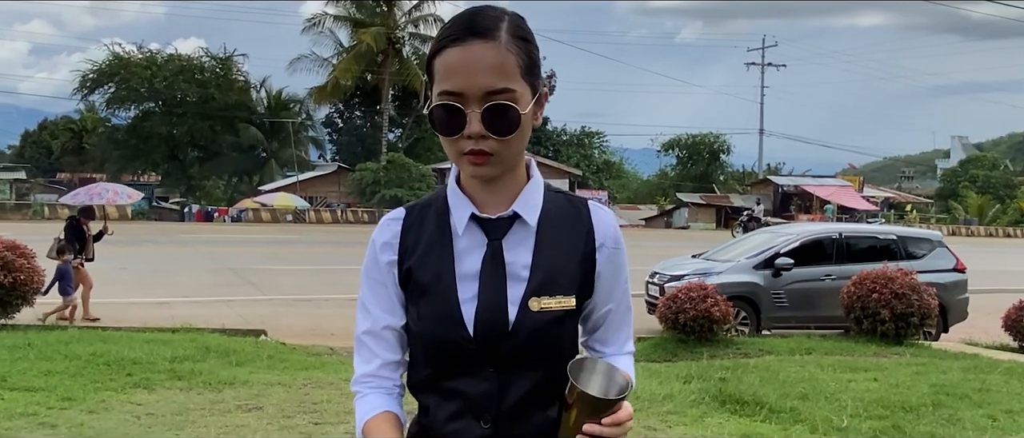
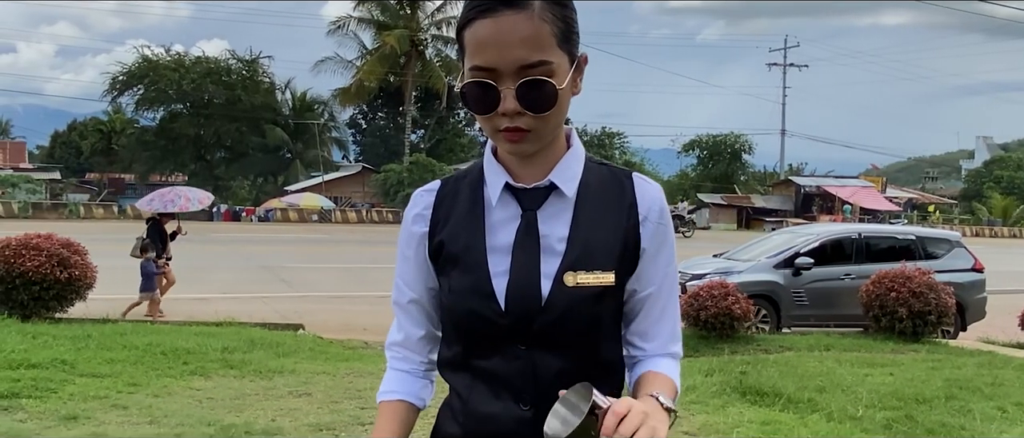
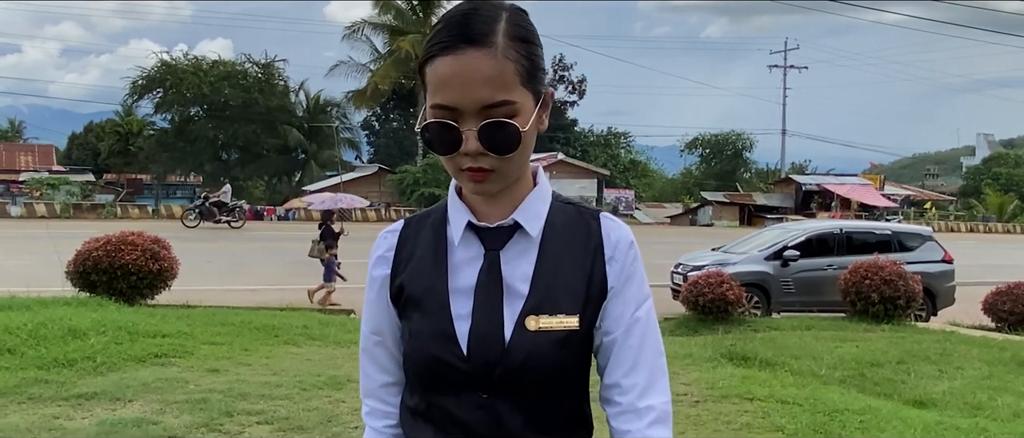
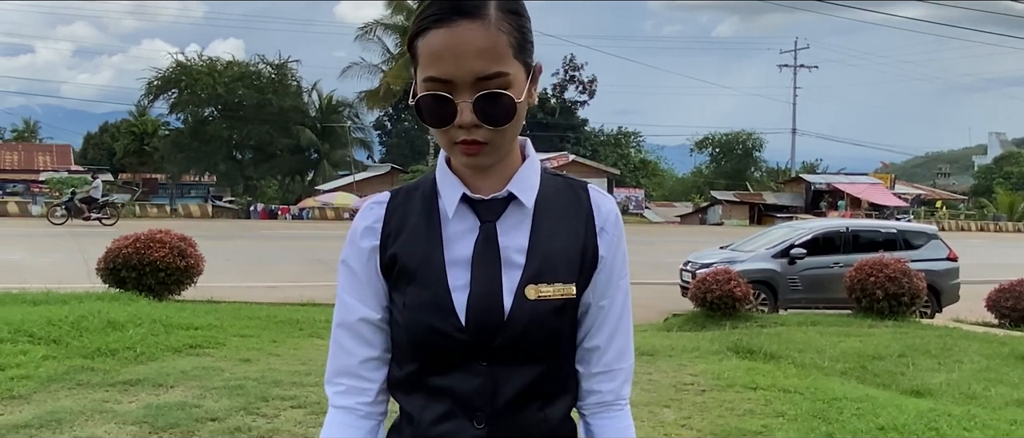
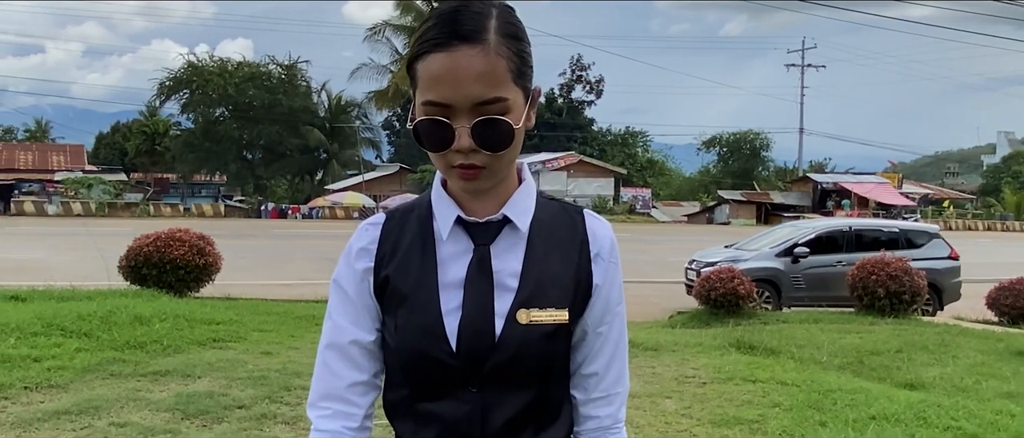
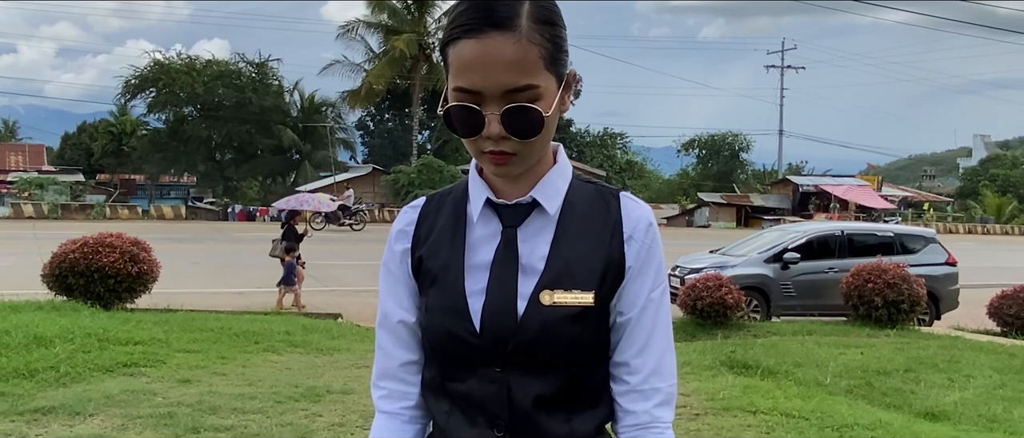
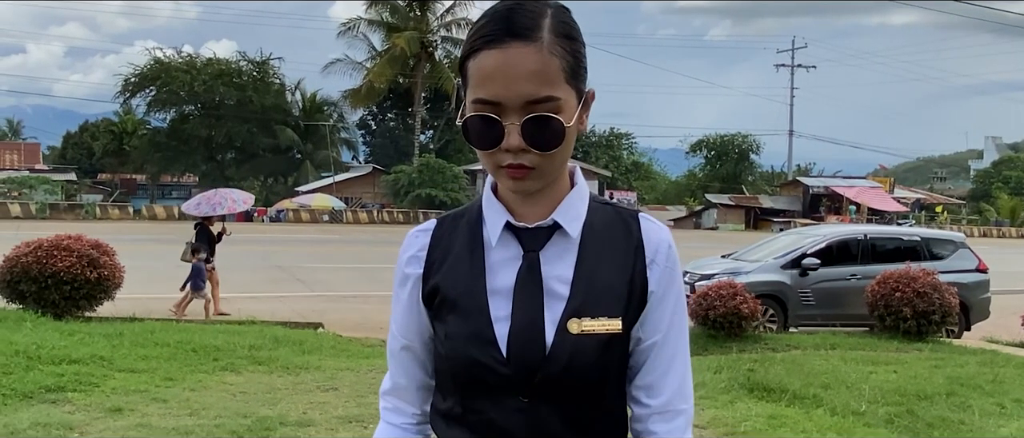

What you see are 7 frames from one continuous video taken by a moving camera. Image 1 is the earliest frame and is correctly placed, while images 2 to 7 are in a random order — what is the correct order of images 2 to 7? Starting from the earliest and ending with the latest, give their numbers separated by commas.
2, 7, 6, 3, 4, 5
